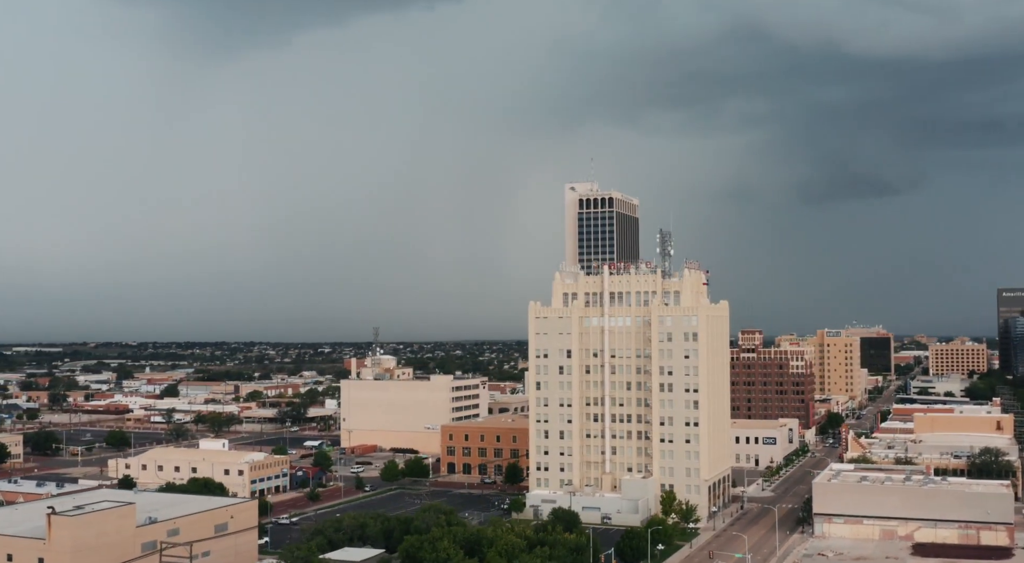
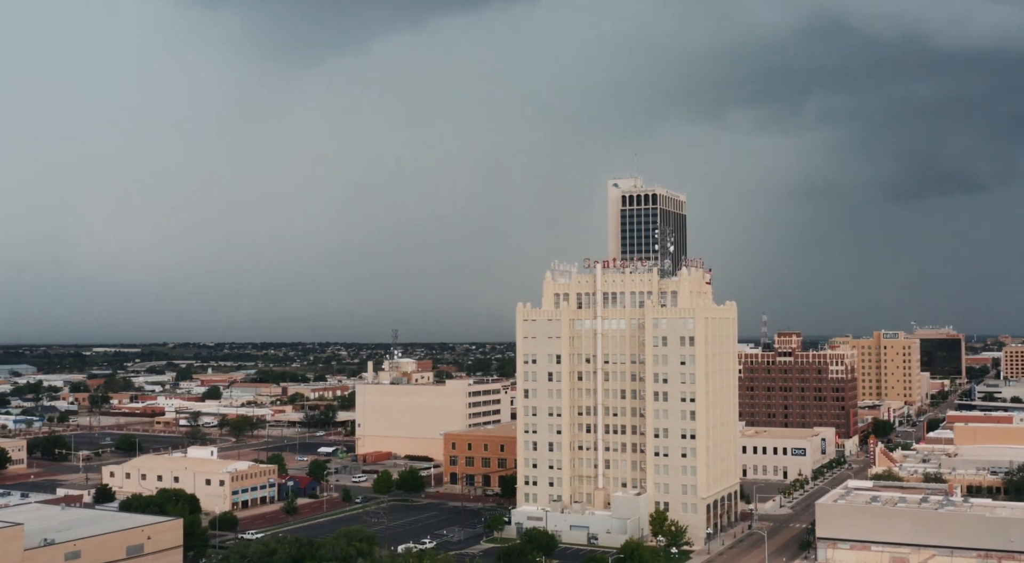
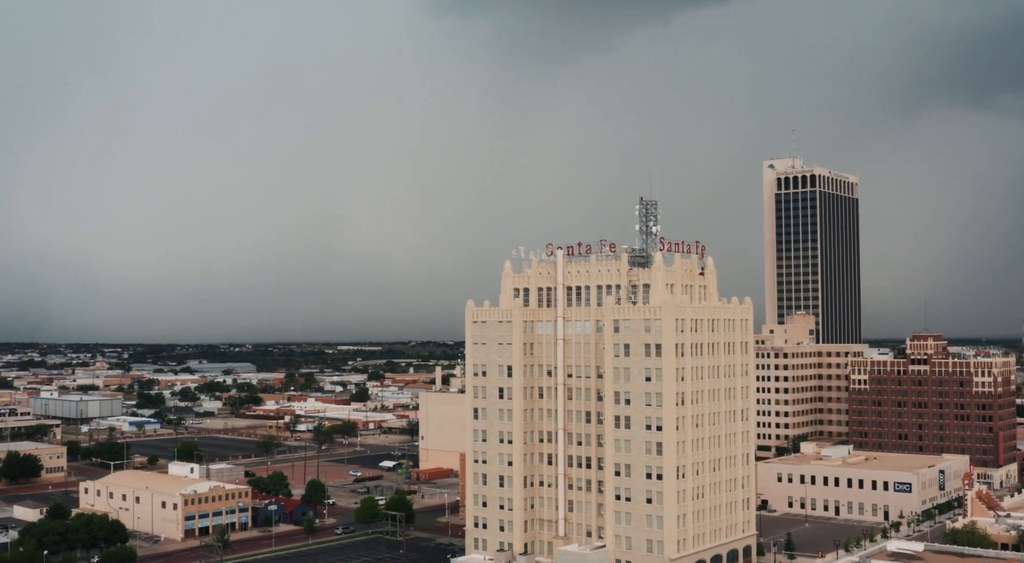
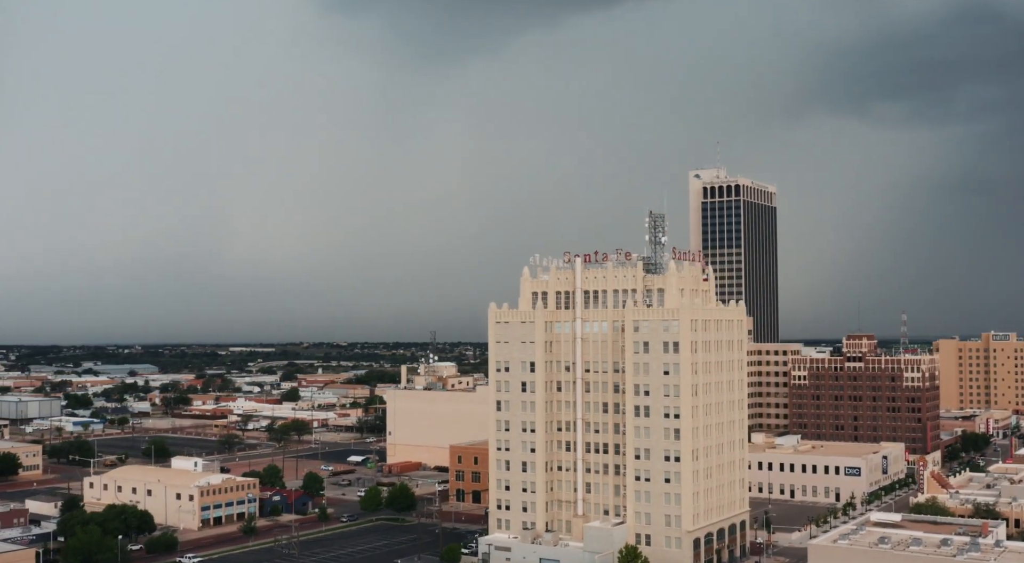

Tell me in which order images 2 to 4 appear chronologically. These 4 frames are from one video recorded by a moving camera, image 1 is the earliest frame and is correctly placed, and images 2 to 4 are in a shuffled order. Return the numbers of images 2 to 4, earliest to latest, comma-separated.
2, 4, 3
